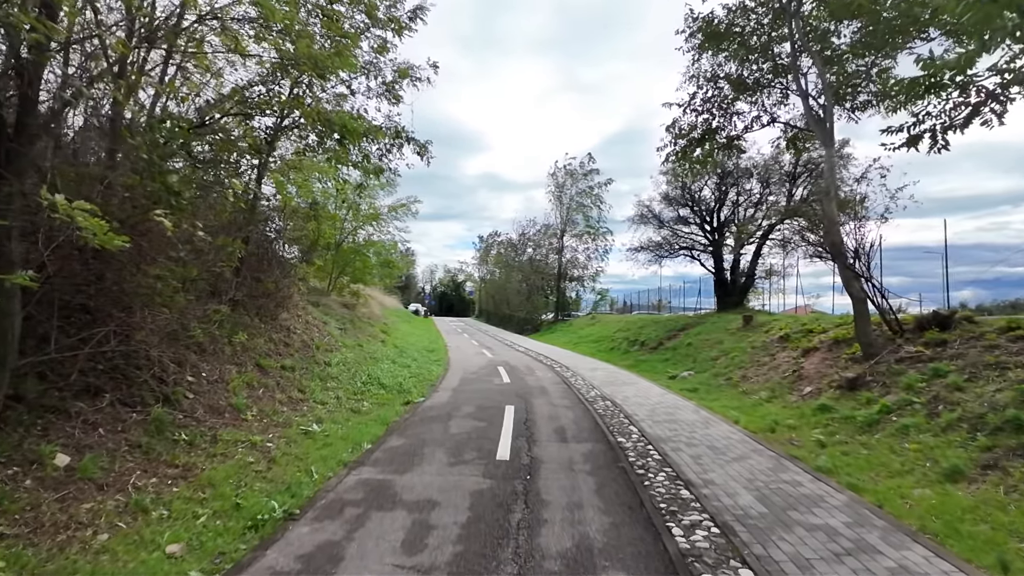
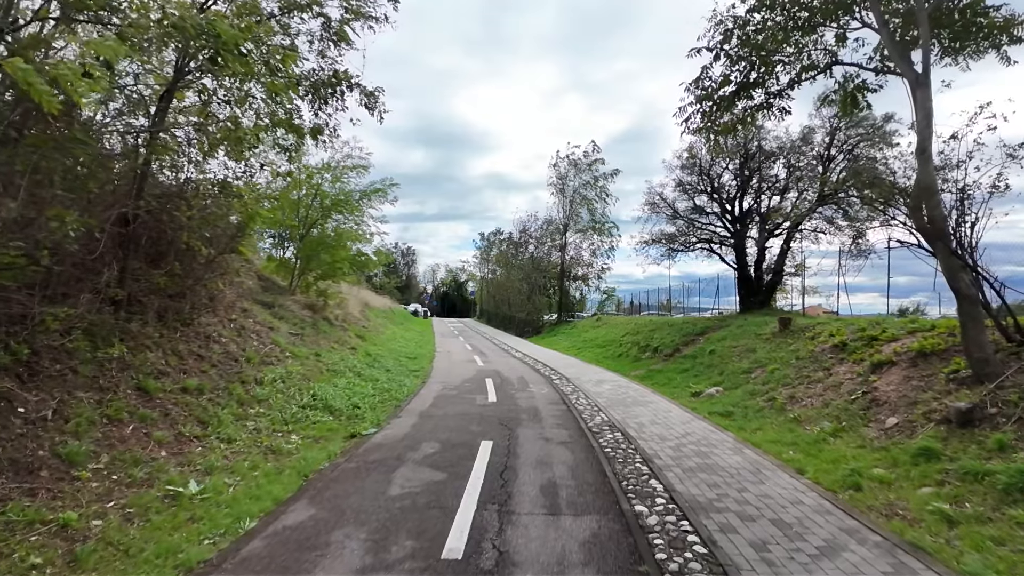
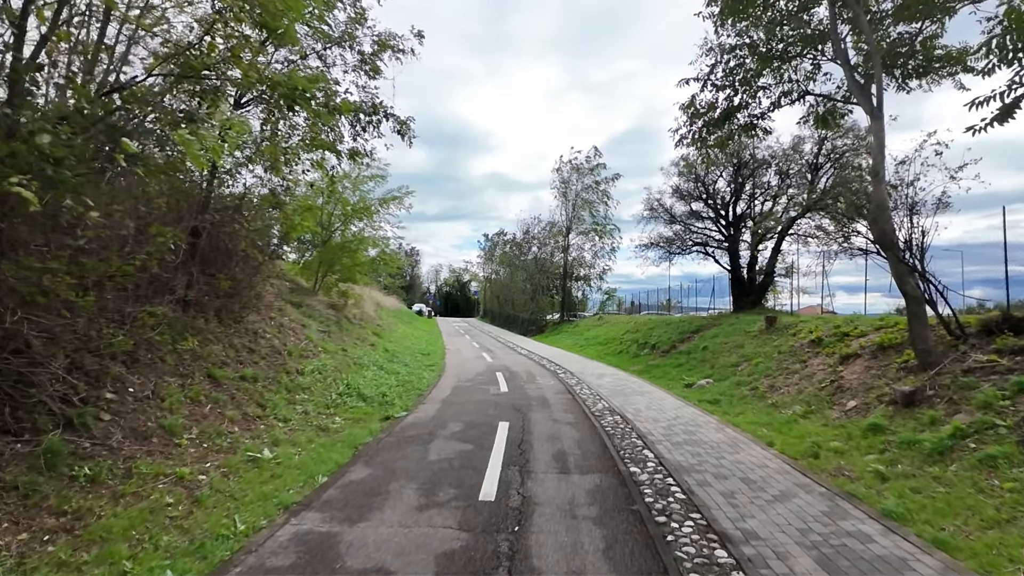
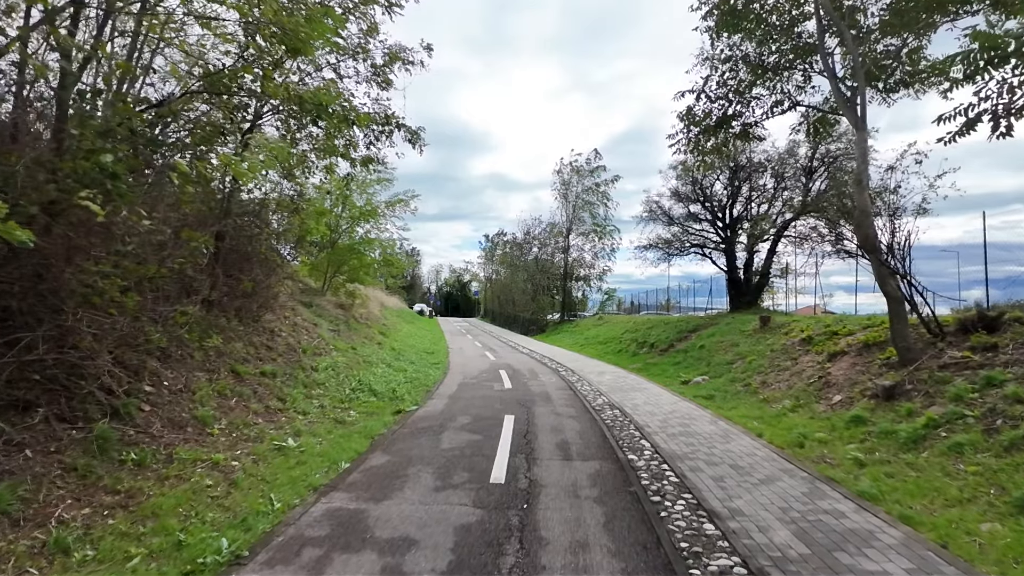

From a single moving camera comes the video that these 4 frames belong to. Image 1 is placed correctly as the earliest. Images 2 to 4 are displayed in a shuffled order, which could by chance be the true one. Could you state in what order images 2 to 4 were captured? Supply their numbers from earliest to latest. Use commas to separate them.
4, 3, 2
